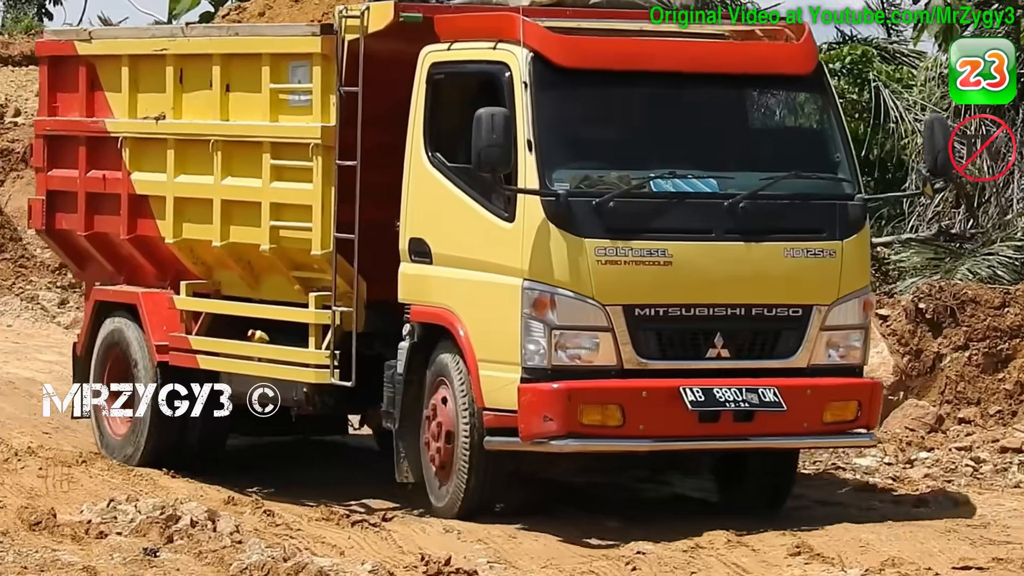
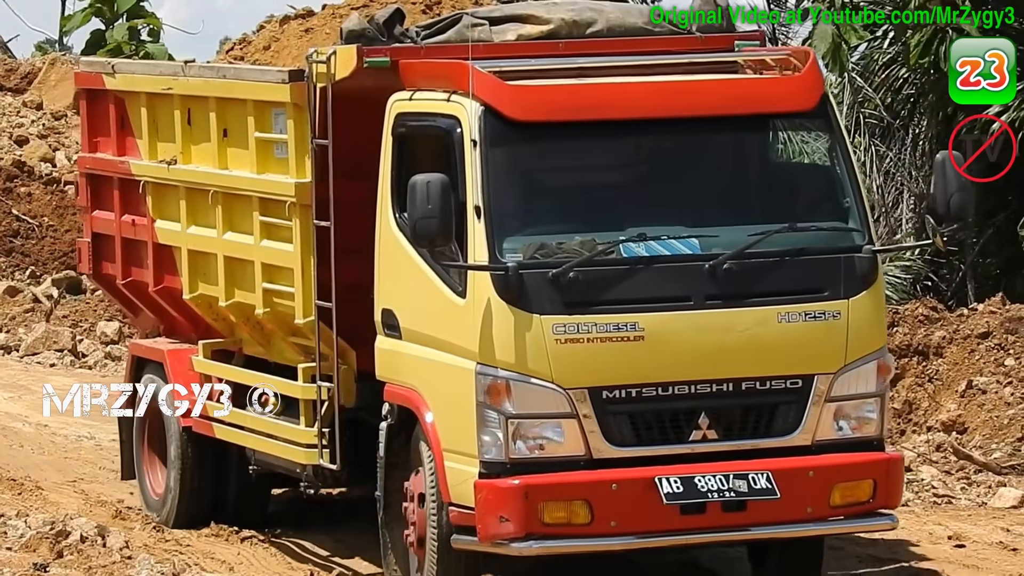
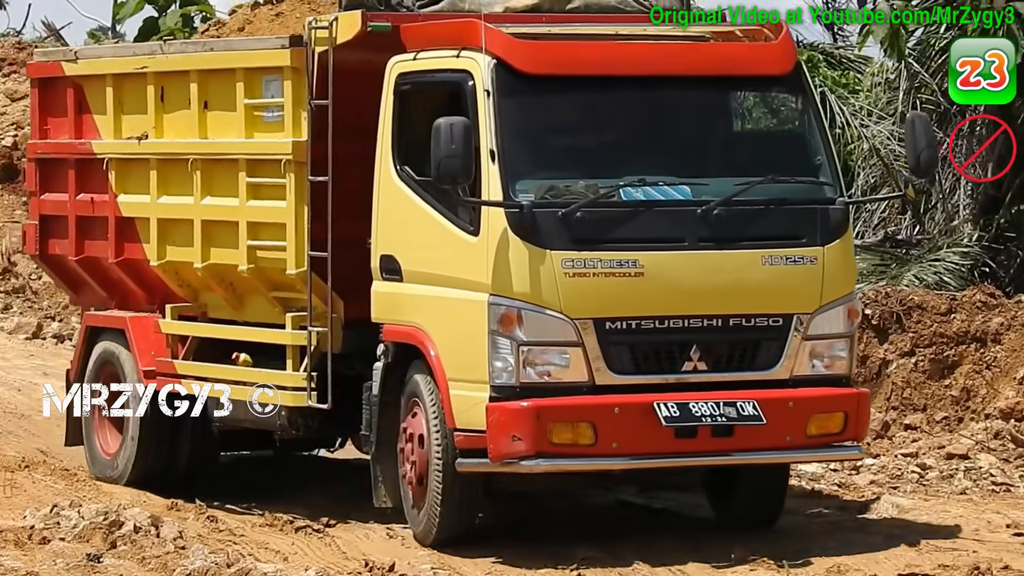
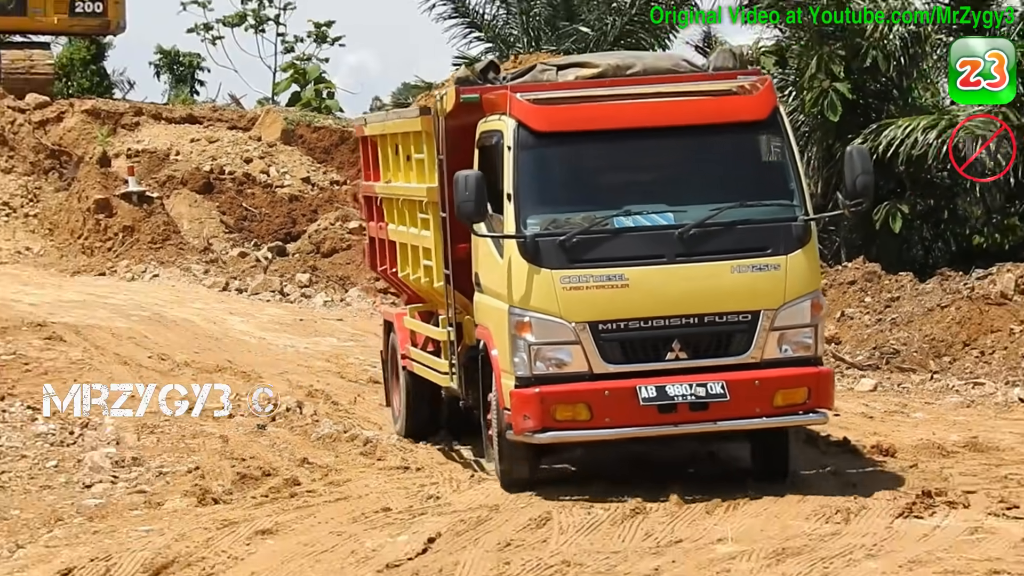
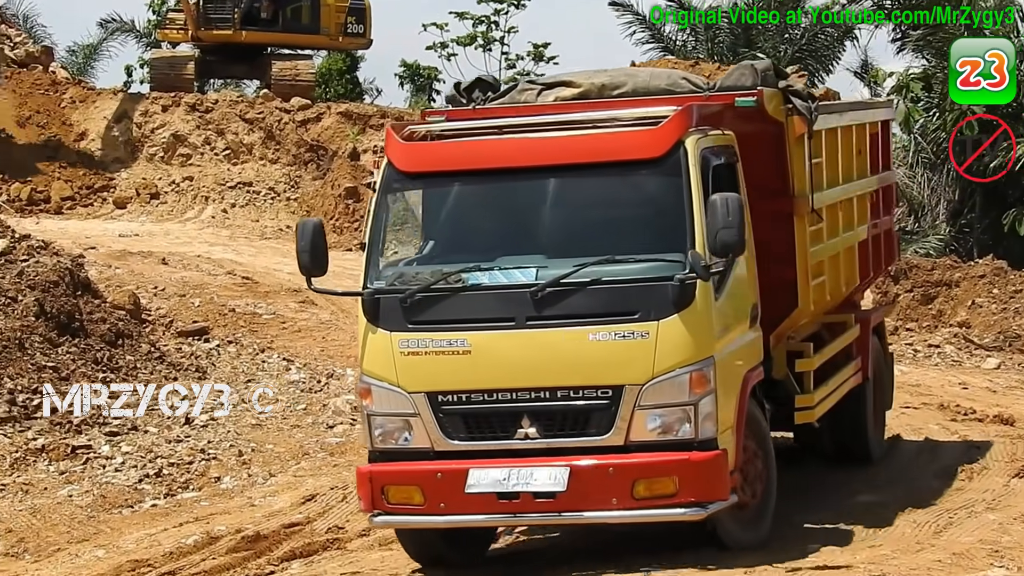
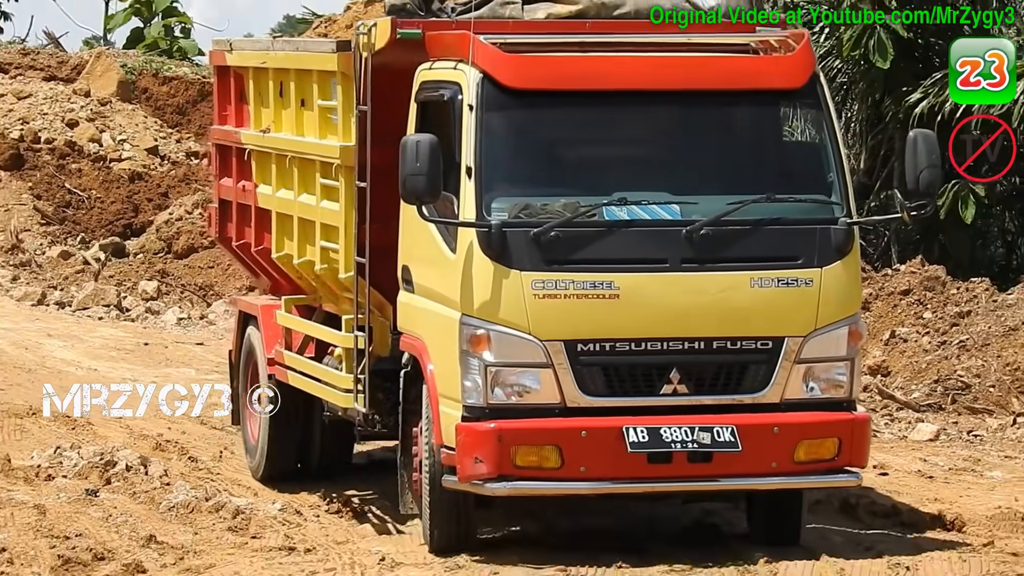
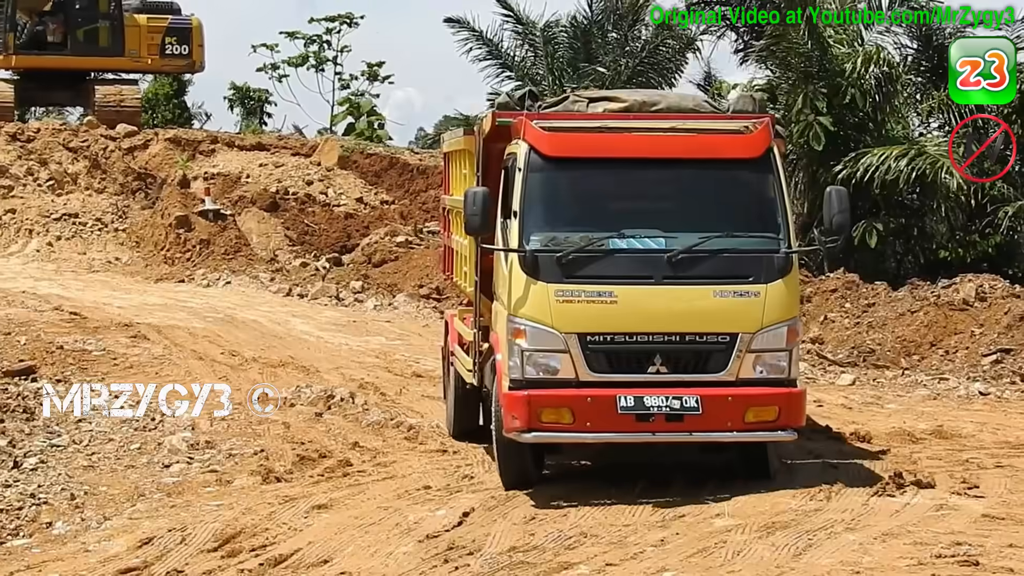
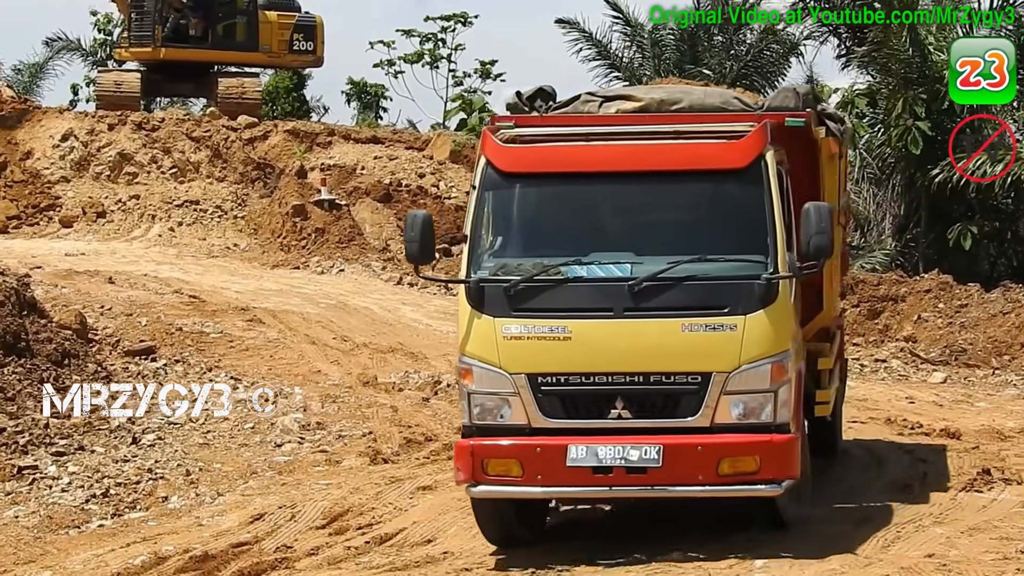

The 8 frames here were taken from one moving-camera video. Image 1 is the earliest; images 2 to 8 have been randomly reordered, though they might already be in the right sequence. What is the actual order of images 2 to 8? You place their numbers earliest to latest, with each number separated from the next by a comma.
3, 2, 6, 4, 7, 8, 5
